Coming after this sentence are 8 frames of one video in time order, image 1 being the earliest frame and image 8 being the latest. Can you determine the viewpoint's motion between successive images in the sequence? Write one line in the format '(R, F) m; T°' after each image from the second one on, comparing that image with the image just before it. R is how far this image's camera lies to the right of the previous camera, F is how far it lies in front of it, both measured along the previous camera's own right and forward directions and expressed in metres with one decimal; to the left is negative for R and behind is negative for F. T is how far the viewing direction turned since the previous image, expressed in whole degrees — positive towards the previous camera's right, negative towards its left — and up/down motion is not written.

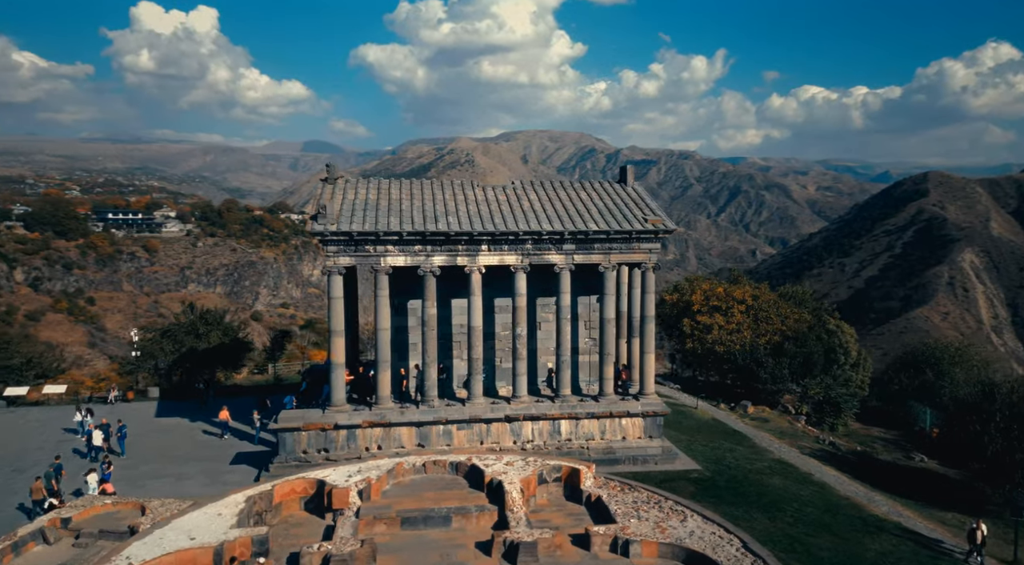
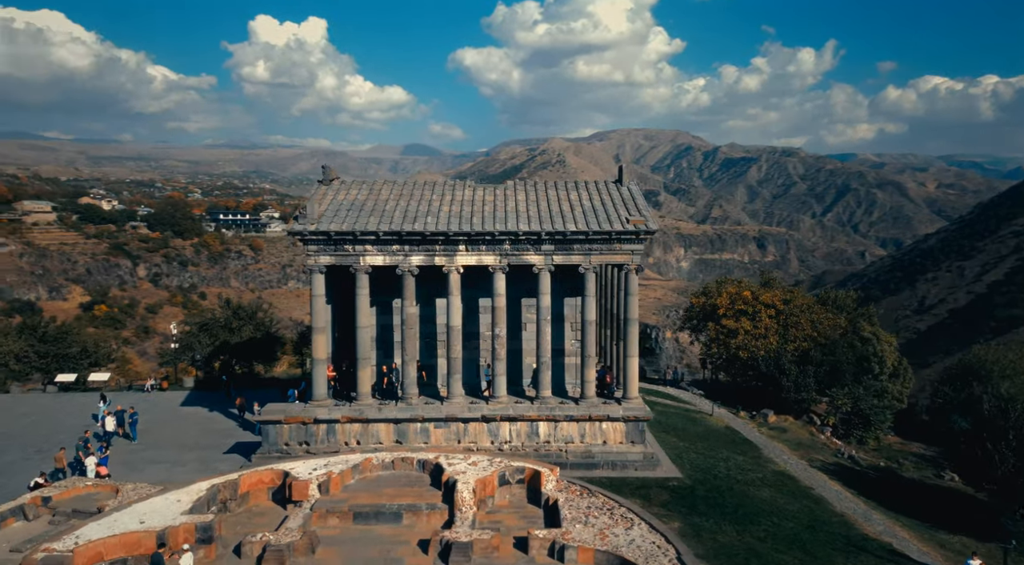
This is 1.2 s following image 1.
(+3.8, +0.3) m; -7°
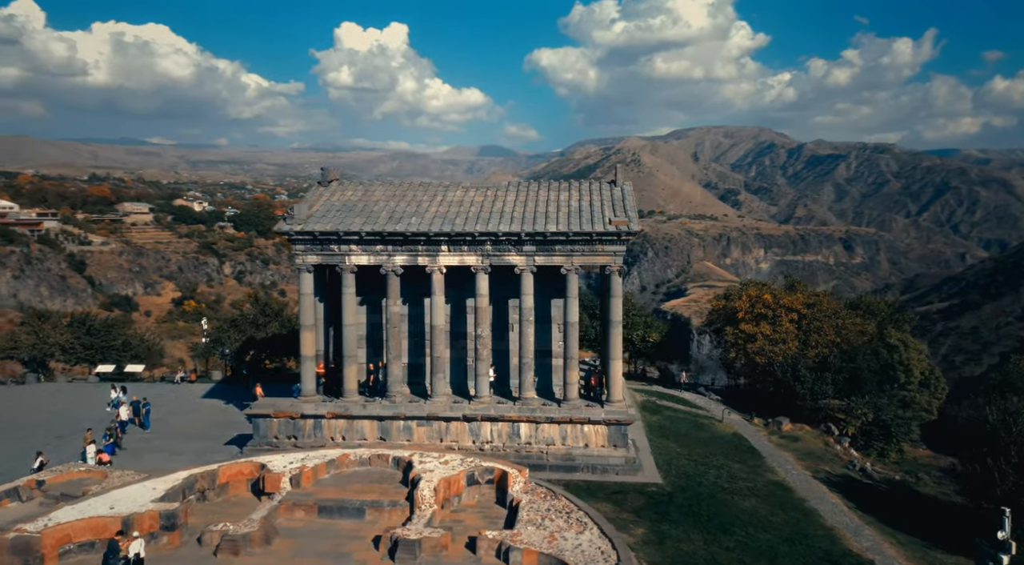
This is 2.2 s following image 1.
(+3.1, +0.2) m; -6°
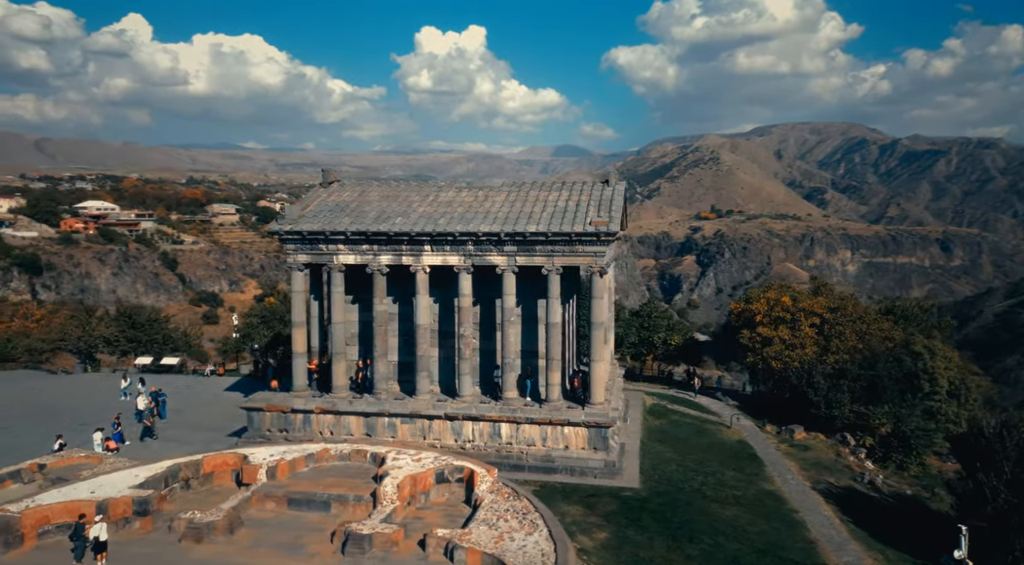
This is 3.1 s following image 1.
(+3.1, +0.1) m; -6°
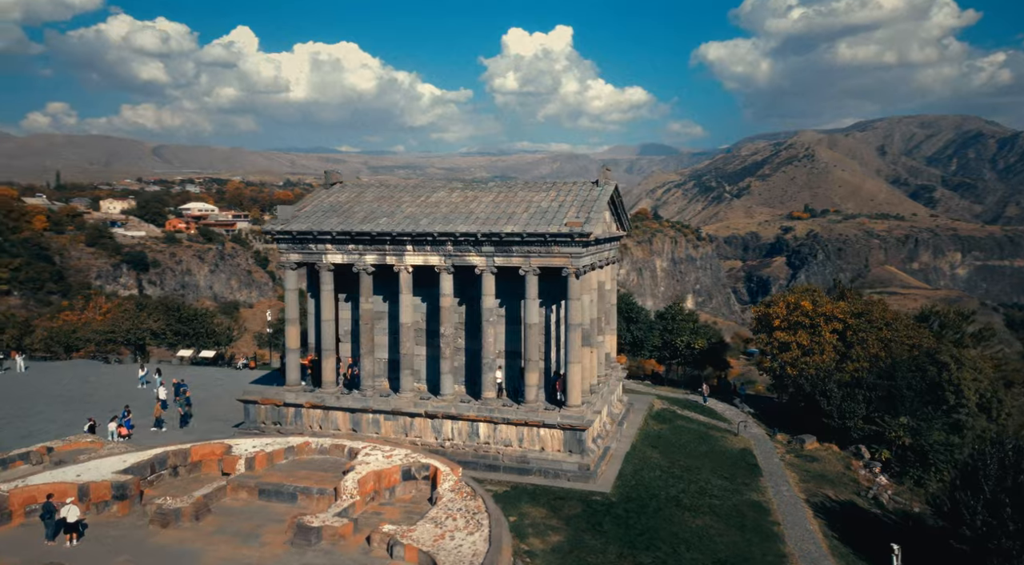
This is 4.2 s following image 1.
(+3.5, +0.2) m; -6°
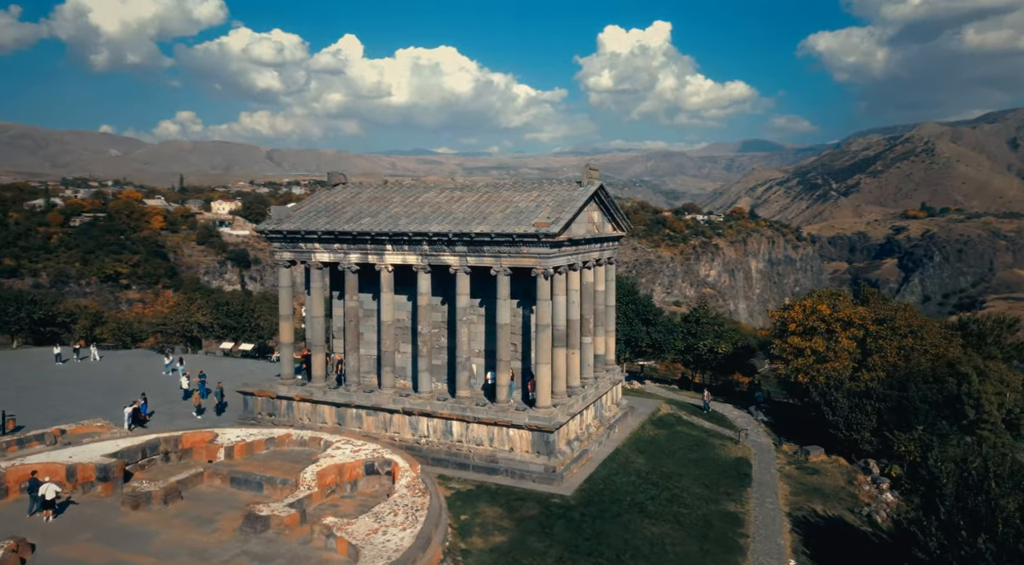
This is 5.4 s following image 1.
(+3.9, +0.2) m; -7°
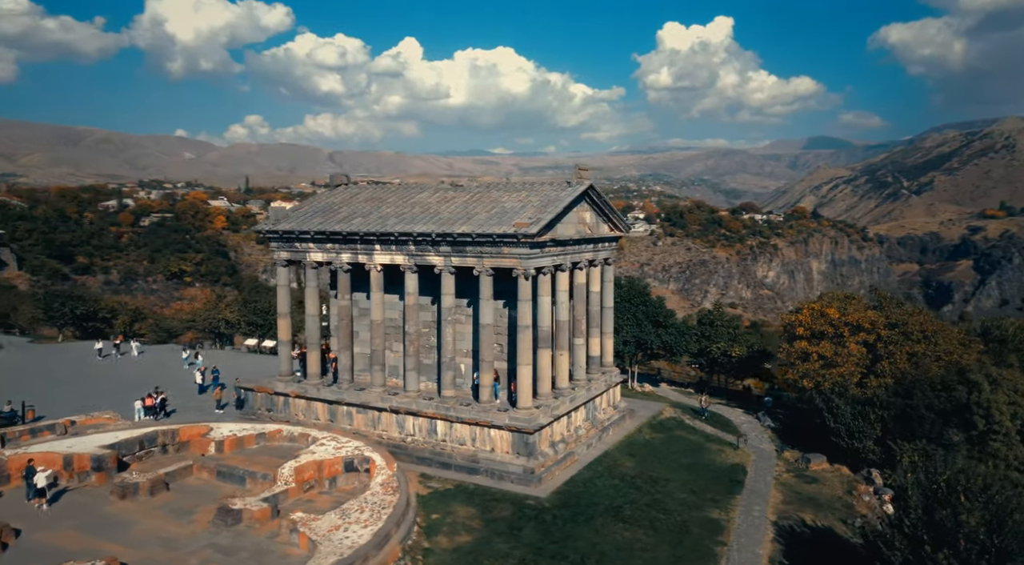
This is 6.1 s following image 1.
(+2.4, +0.1) m; -4°
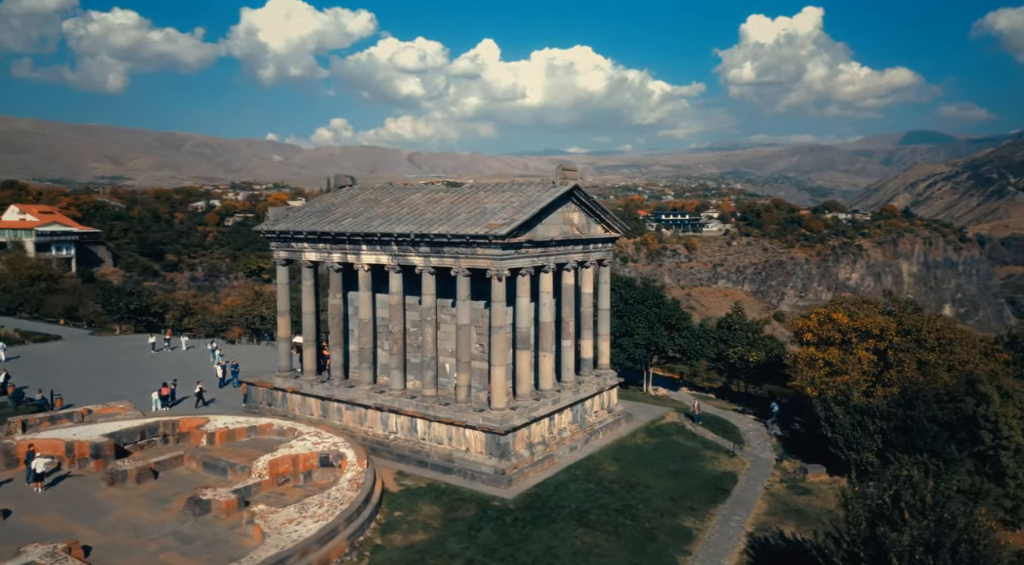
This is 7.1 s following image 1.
(+3.2, +0.1) m; -5°
